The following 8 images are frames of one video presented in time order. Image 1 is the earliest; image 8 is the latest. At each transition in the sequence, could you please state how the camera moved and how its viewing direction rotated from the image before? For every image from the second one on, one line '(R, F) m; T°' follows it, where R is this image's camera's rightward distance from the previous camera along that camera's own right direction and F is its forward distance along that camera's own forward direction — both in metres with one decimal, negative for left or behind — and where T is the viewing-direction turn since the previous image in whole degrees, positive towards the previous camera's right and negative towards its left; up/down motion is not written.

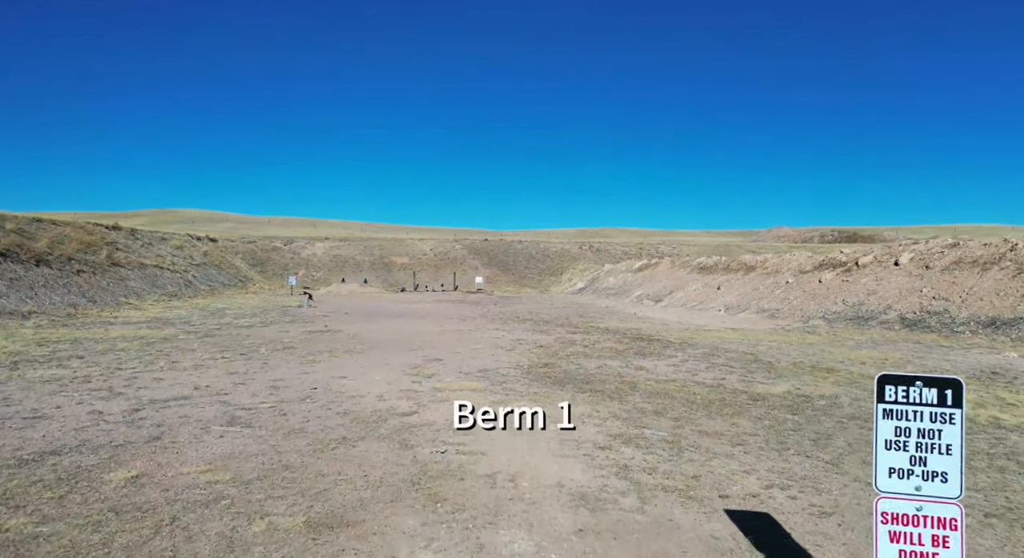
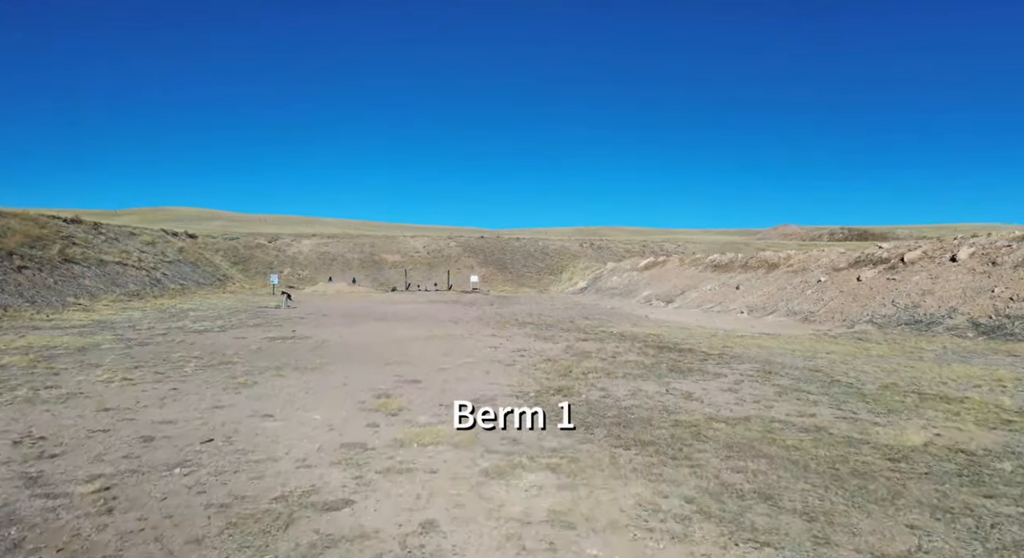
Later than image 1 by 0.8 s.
(-0.1, +3.6) m; 0°
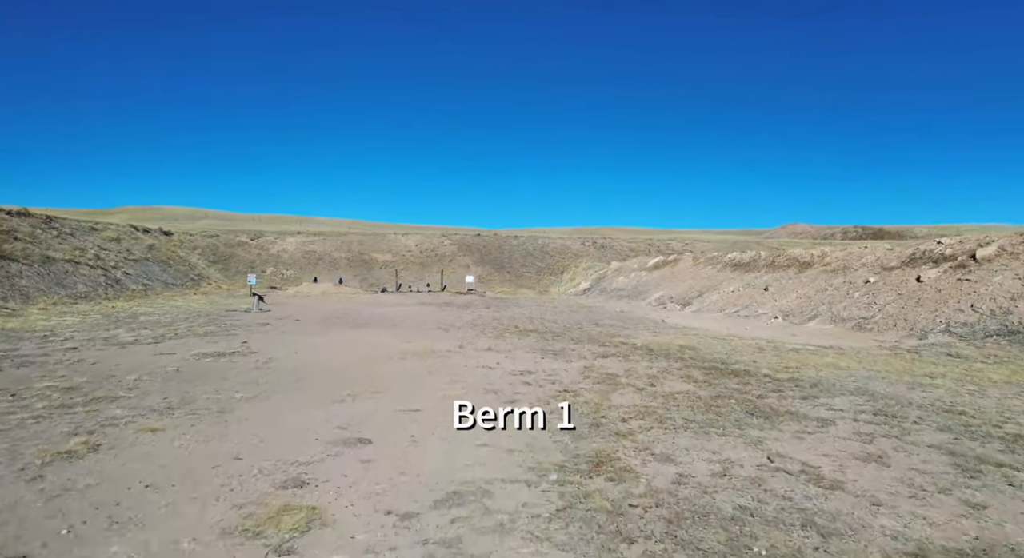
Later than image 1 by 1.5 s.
(-0.1, +4.0) m; 0°
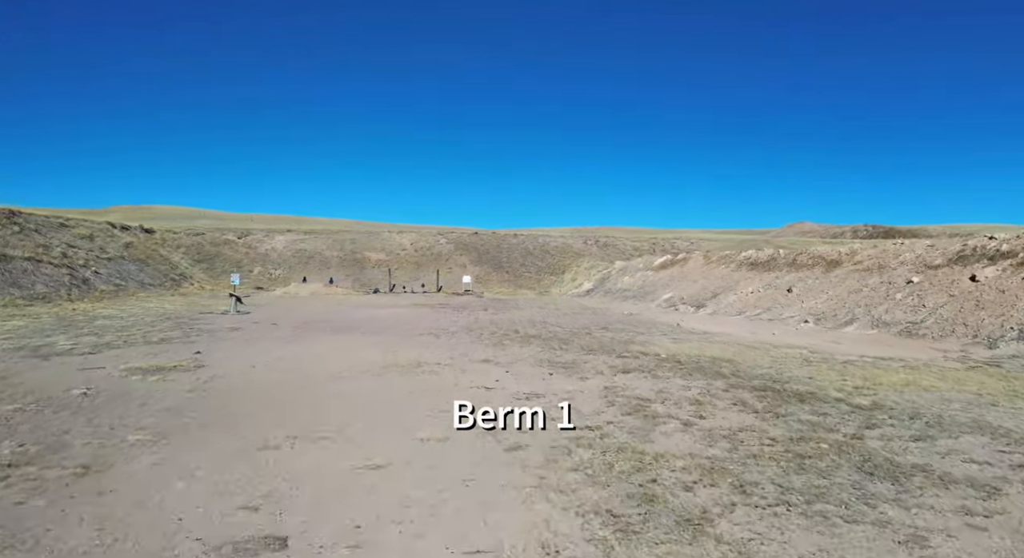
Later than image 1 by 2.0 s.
(-0.1, +2.7) m; 0°
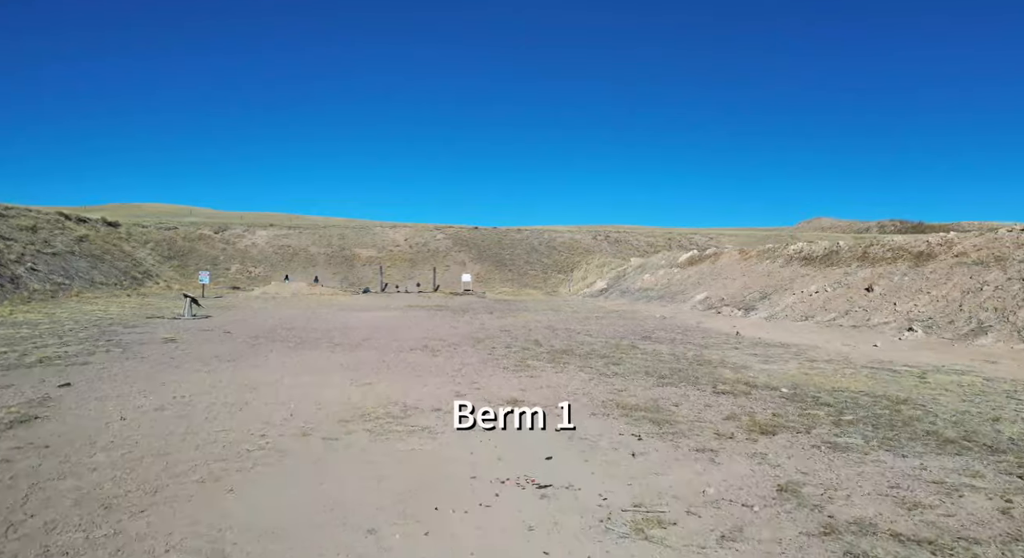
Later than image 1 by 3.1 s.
(-0.7, +5.5) m; 0°
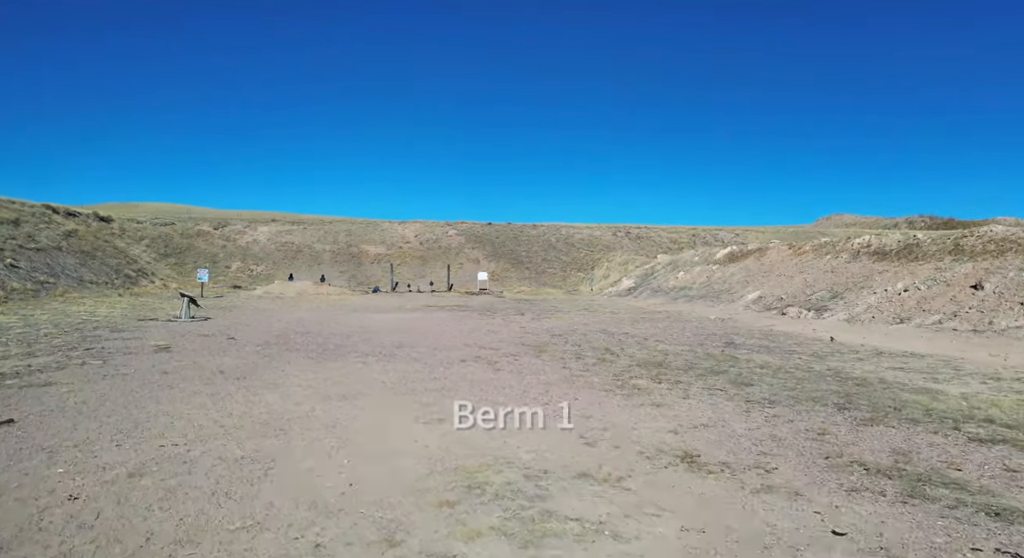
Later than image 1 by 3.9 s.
(-1.6, +3.2) m; 0°
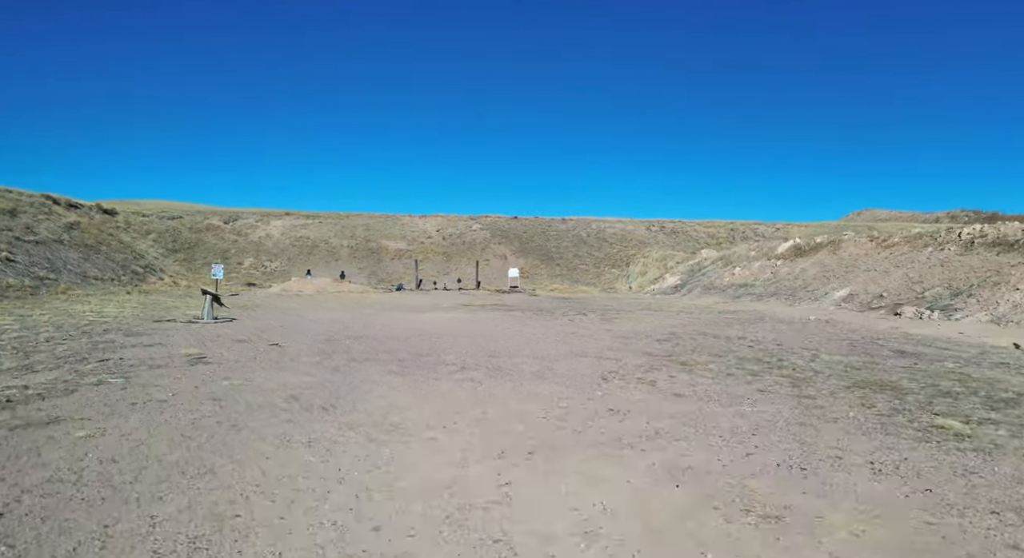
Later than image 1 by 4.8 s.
(-2.6, +3.4) m; 0°
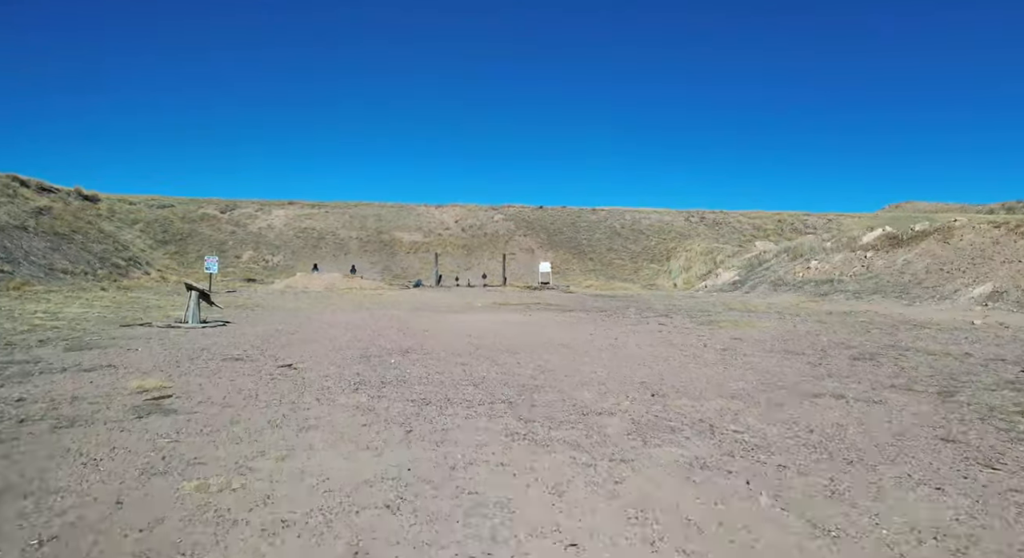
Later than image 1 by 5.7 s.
(-2.2, +5.3) m; 0°
